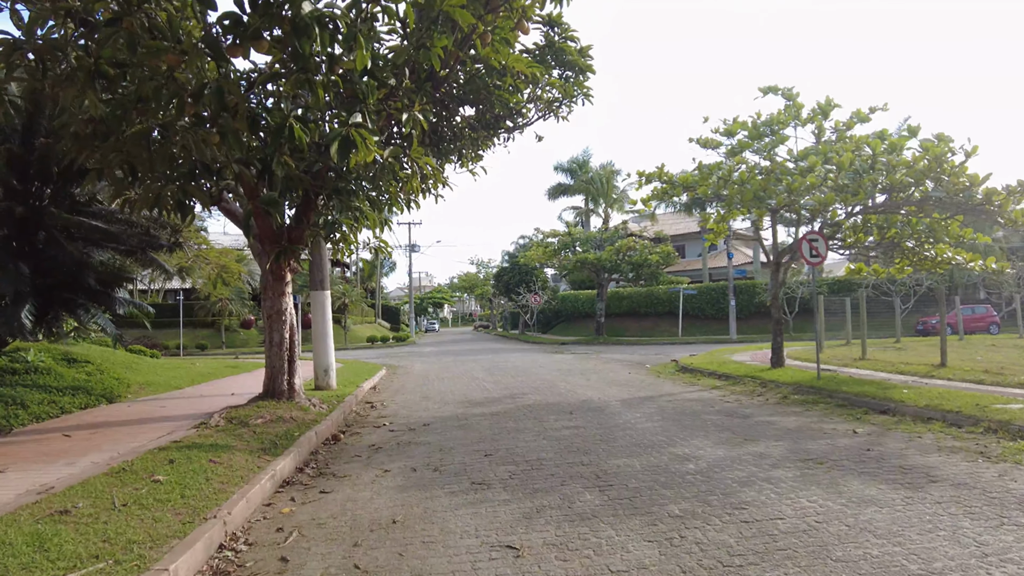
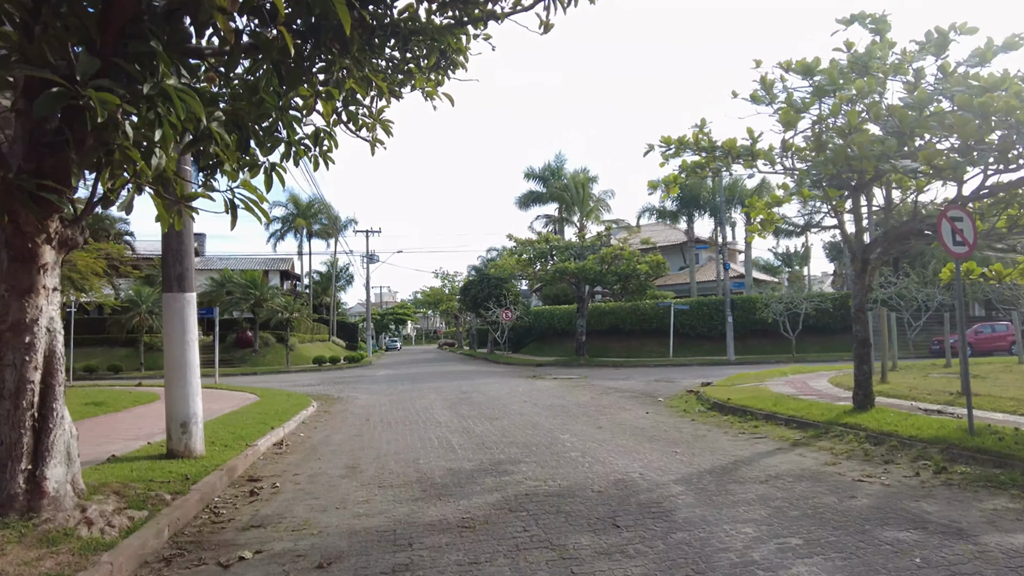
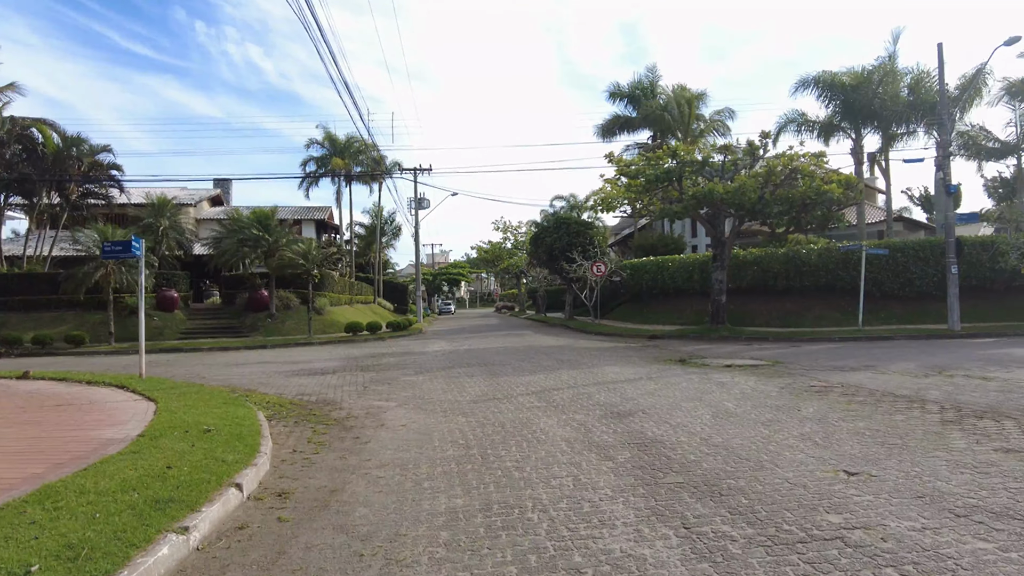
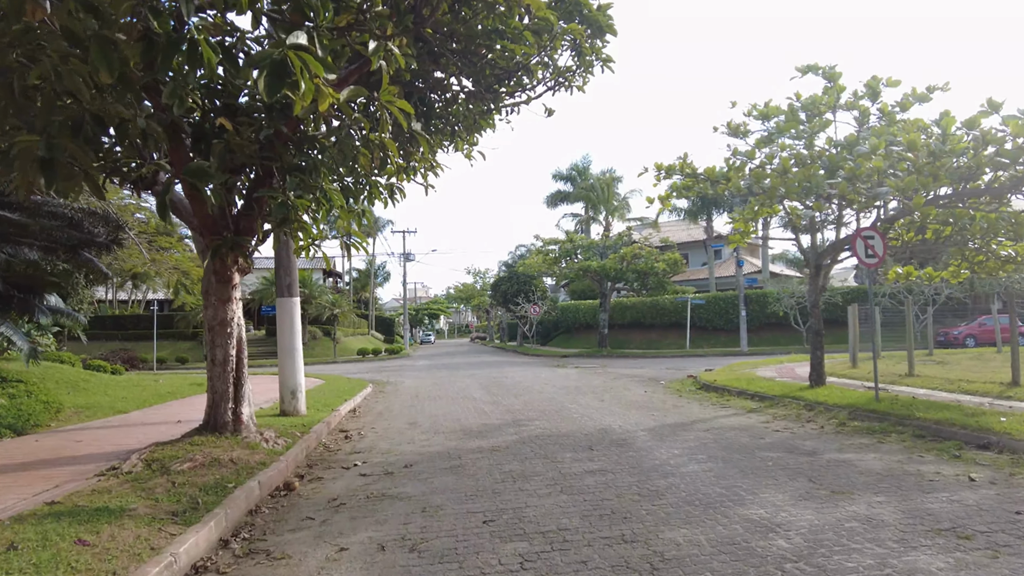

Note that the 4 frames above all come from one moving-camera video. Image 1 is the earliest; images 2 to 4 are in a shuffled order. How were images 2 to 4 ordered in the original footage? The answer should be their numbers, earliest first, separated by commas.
4, 2, 3
